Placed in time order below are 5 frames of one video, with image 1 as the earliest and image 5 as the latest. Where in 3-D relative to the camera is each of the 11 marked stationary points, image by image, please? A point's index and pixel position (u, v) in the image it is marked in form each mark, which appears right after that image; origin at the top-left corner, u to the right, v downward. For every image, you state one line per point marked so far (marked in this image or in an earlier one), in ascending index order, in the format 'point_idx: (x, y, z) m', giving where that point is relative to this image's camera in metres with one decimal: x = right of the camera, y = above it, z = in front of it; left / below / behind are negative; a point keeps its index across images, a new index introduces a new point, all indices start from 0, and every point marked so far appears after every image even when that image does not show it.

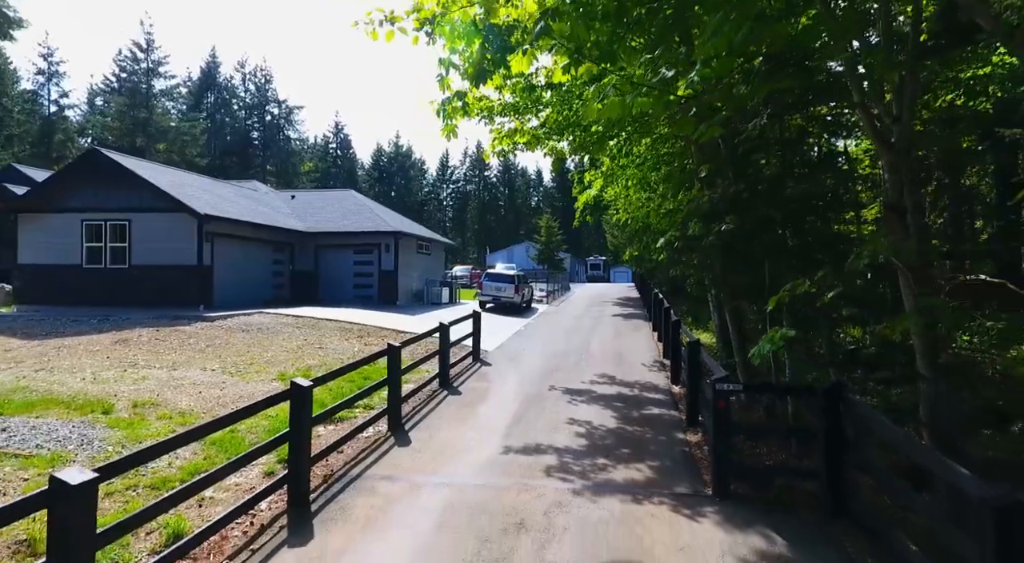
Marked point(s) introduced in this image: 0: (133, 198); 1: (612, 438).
0: (-9.8, +2.2, +16.0) m
1: (+1.1, -1.8, +6.9) m
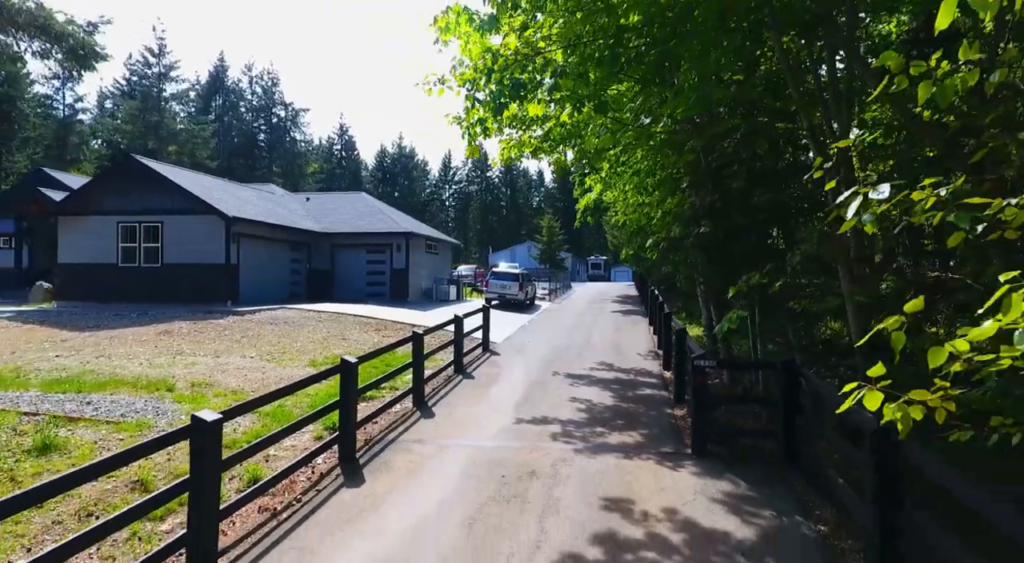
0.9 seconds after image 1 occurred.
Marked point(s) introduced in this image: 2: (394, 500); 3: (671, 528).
0: (-9.7, +2.3, +17.1) m
1: (+1.3, -1.7, +8.0) m
2: (-1.0, -1.9, +5.3) m
3: (+1.2, -1.9, +4.6) m
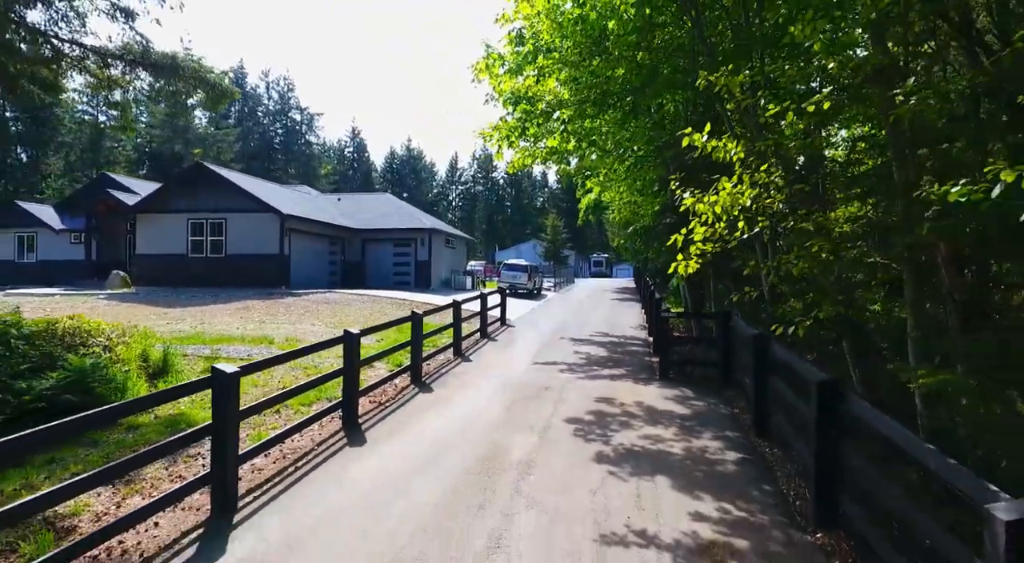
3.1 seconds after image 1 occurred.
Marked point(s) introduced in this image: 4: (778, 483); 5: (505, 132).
0: (-9.4, +2.6, +19.8) m
1: (+1.6, -1.3, +10.6) m
2: (-0.7, -1.5, +8.0) m
3: (+1.5, -1.5, +7.3) m
4: (+2.2, -1.6, +5.0) m
5: (-0.1, +2.8, +11.5) m
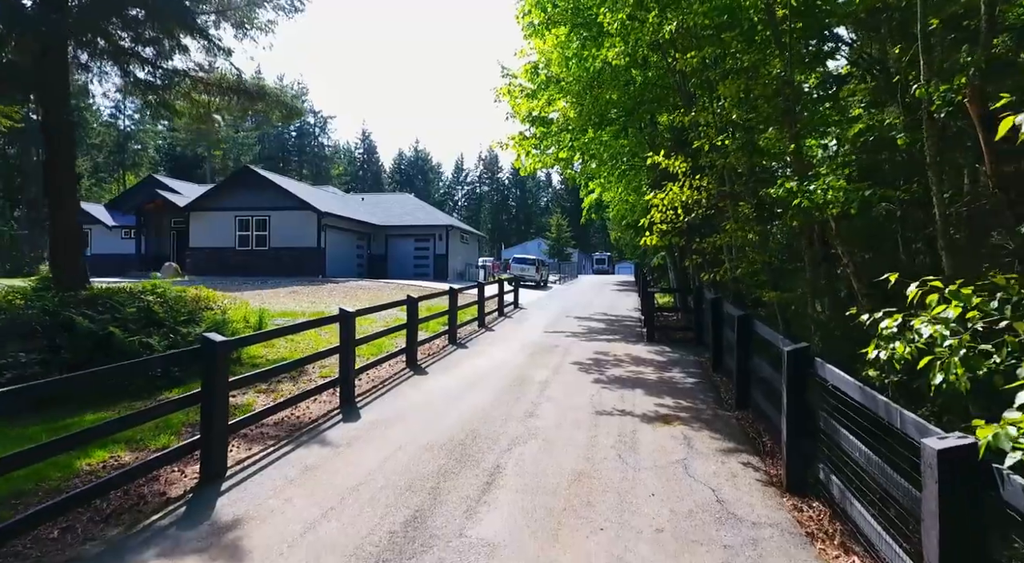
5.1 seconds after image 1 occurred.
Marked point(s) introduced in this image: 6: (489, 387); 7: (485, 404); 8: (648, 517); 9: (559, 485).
0: (-9.0, +3.0, +22.1) m
1: (+1.9, -1.0, +12.9) m
2: (-0.4, -1.2, +10.2) m
3: (+1.8, -1.2, +9.6) m
4: (+2.5, -1.3, +7.3) m
5: (+0.2, +3.1, +13.7) m
6: (-0.3, -1.3, +7.7) m
7: (-0.3, -1.4, +6.9) m
8: (+0.9, -1.5, +3.8) m
9: (+0.3, -1.5, +4.4) m
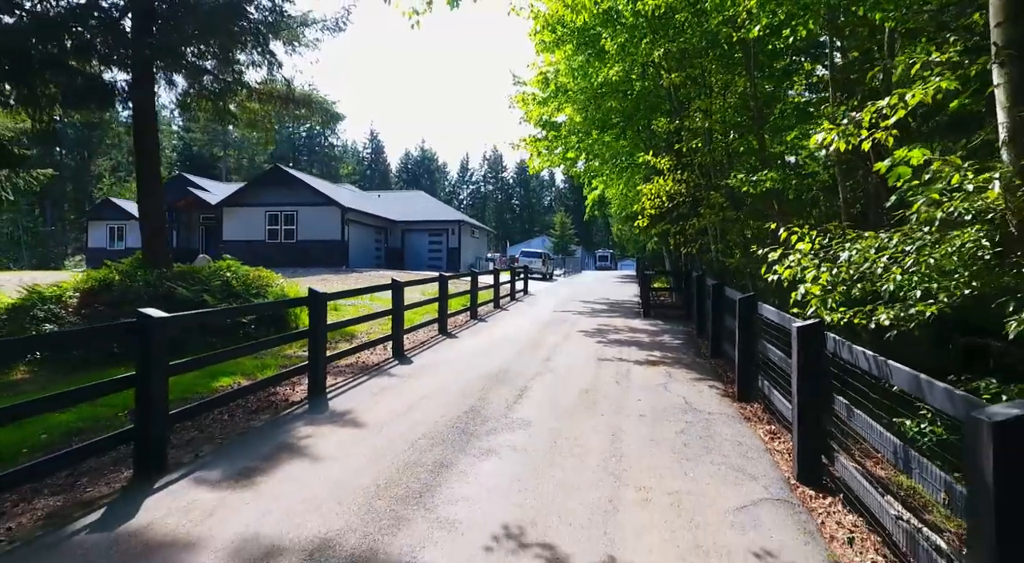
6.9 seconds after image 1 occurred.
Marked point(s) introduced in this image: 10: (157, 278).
0: (-8.7, +3.3, +23.8) m
1: (+2.2, -0.7, +14.5) m
2: (-0.1, -0.9, +11.9) m
3: (+2.1, -0.9, +11.2) m
4: (+2.7, -1.0, +8.9) m
5: (+0.5, +3.4, +15.4) m
6: (0.0, -1.0, +9.3) m
7: (0.0, -1.0, +8.5) m
8: (+1.1, -1.1, +5.5) m
9: (+0.6, -1.1, +6.0) m
10: (-5.4, +0.1, +9.2) m
